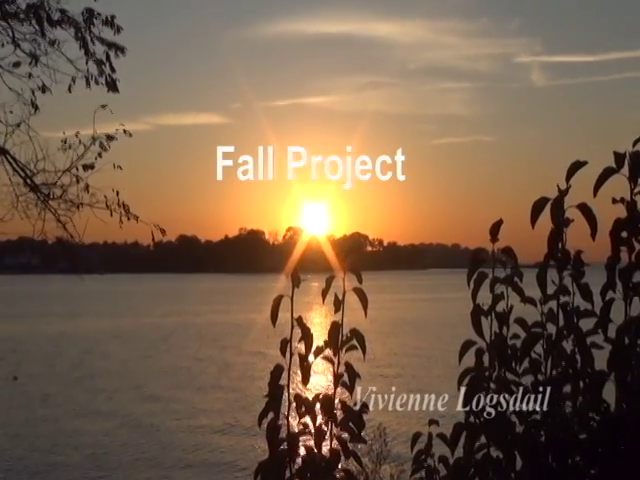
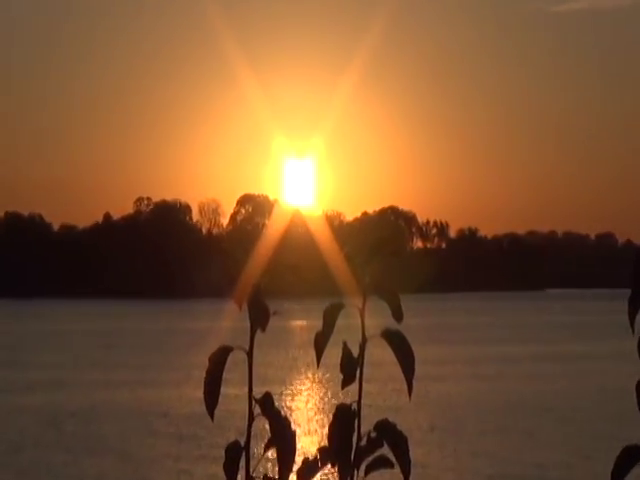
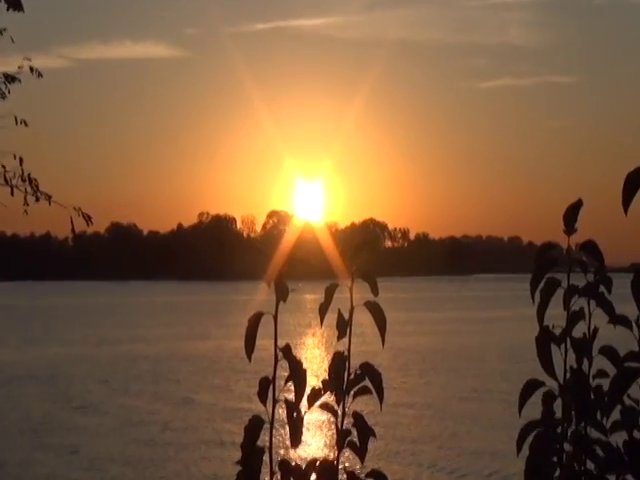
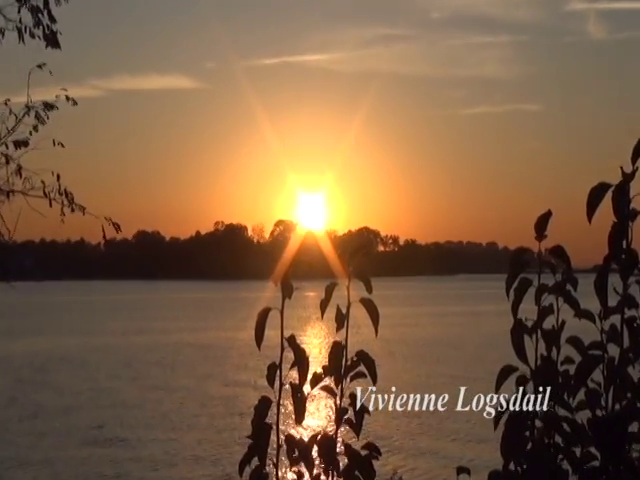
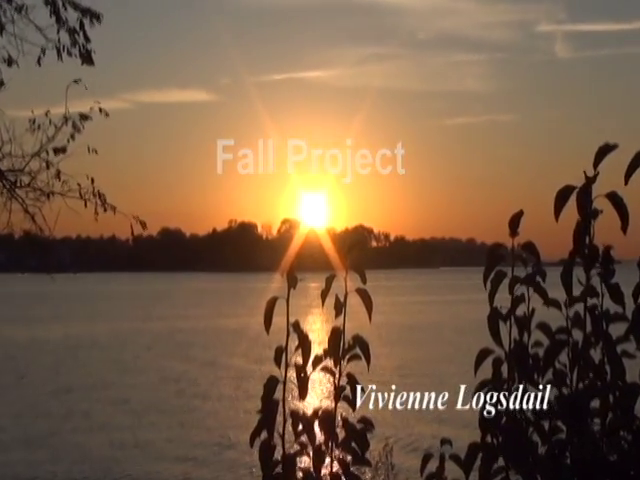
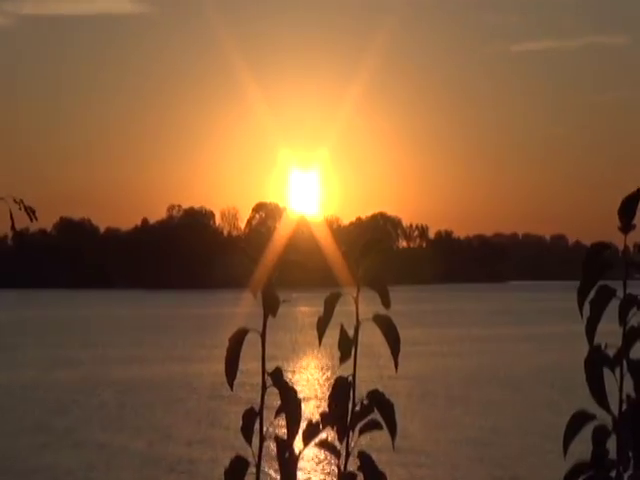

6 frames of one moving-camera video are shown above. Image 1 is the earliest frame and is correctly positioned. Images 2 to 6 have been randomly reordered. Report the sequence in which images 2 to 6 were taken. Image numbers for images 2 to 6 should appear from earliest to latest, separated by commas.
5, 4, 3, 6, 2
